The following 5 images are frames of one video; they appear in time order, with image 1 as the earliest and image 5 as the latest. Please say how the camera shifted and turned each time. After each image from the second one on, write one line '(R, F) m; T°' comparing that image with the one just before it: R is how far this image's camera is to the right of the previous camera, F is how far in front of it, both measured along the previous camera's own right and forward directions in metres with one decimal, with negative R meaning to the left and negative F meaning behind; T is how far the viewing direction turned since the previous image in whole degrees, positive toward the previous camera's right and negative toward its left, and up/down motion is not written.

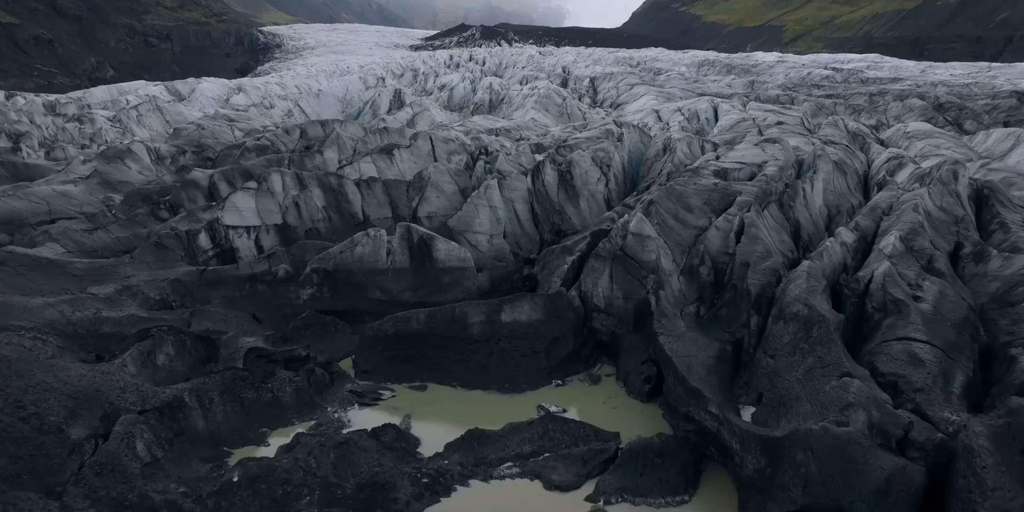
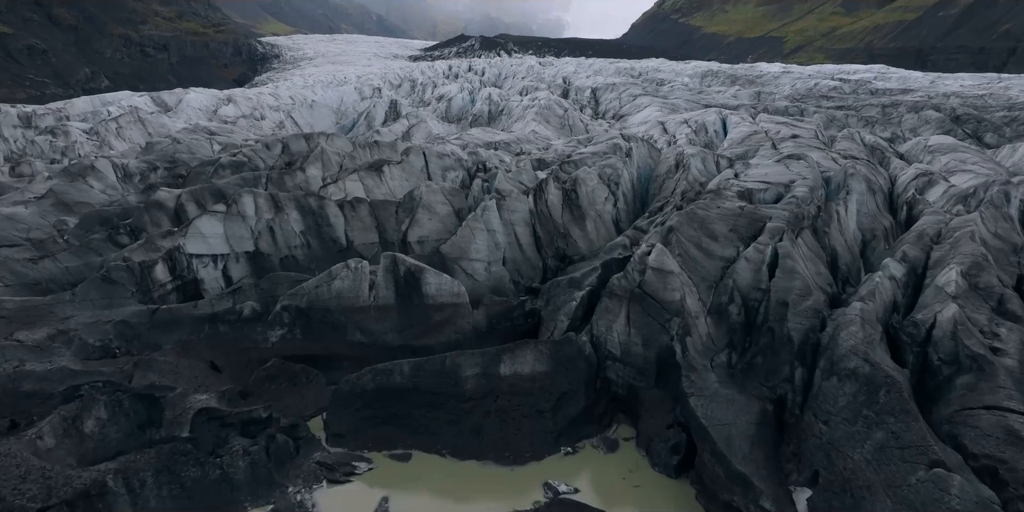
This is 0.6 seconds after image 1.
(0.0, +1.4) m; 0°
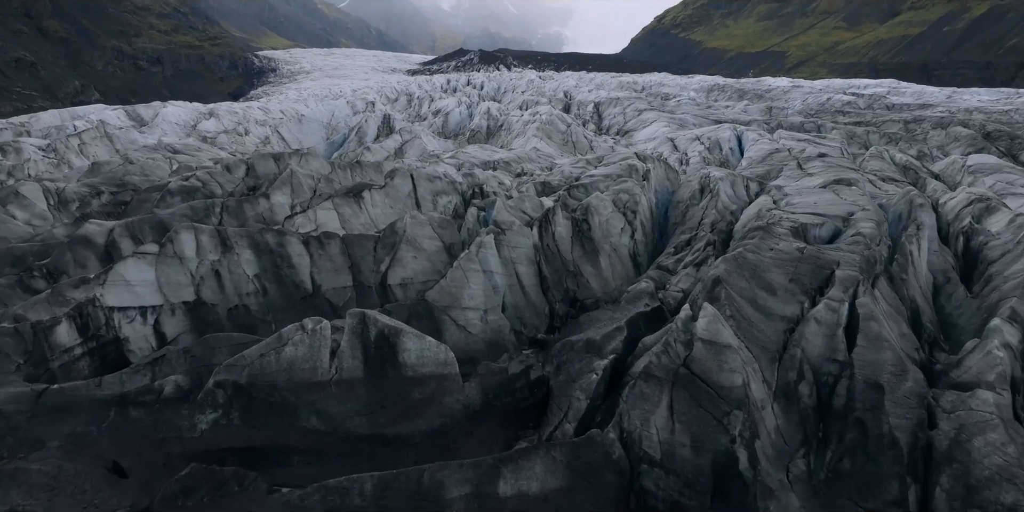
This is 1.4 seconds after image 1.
(0.0, +2.1) m; 0°
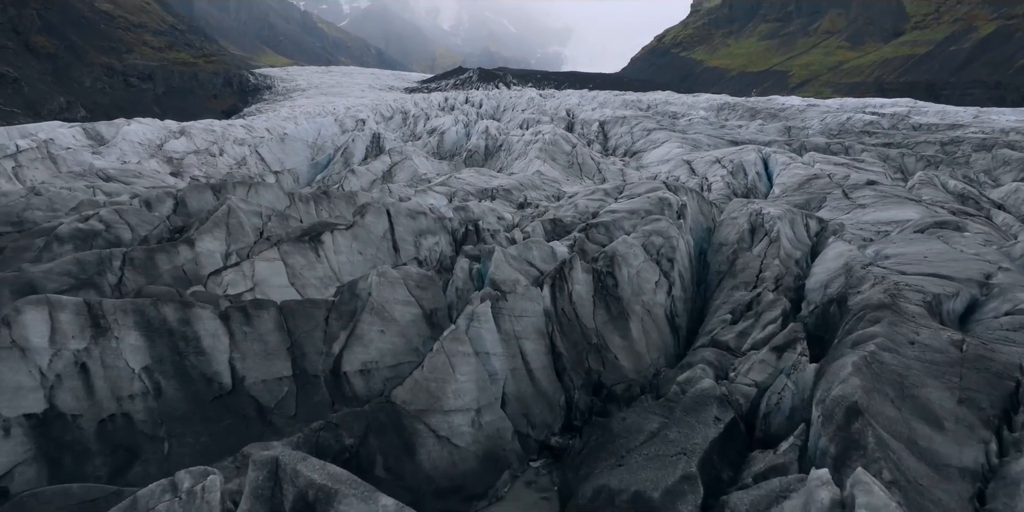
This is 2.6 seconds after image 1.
(-0.1, +2.9) m; 0°
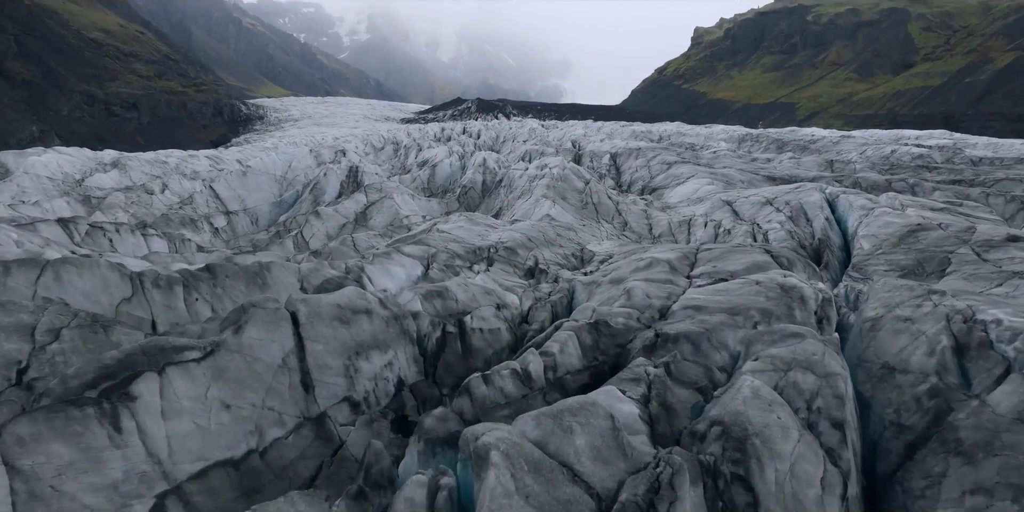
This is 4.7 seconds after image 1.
(-0.1, +5.2) m; 0°
